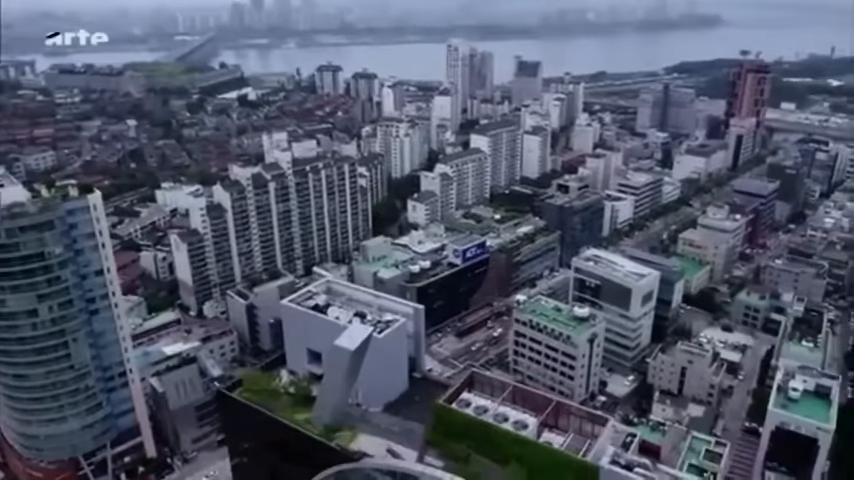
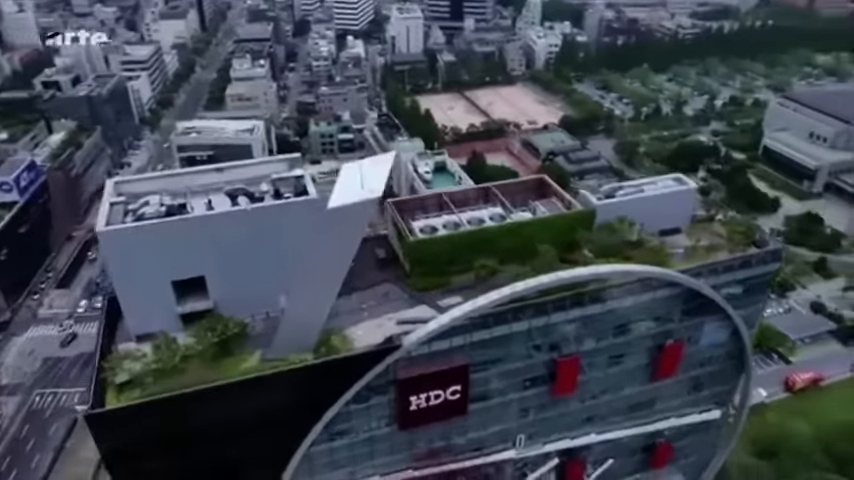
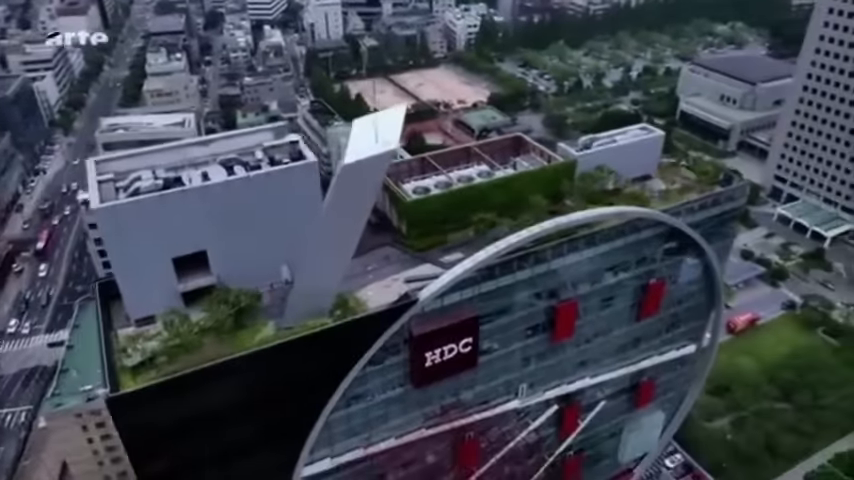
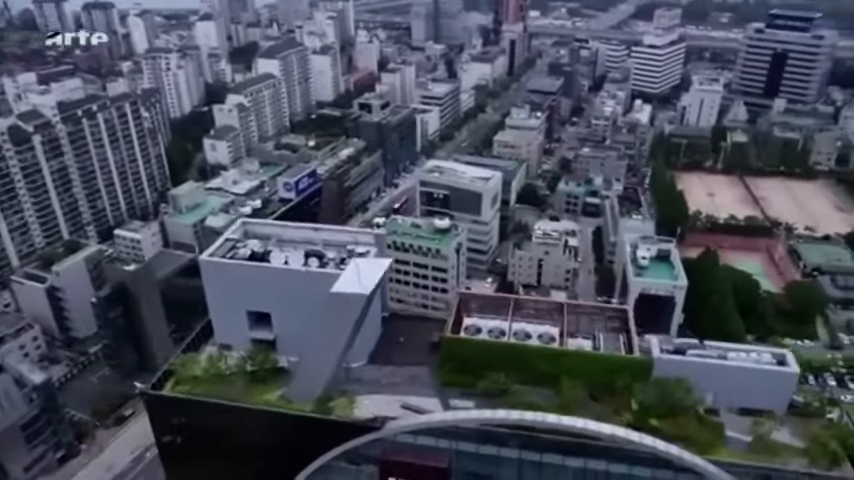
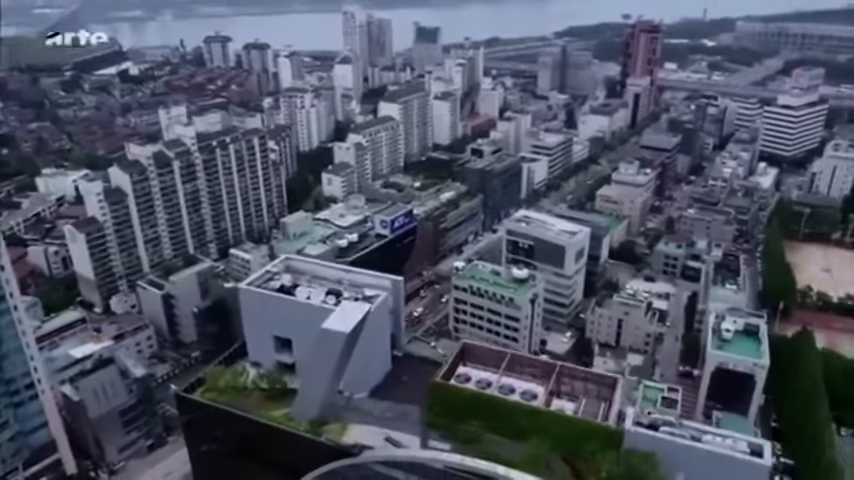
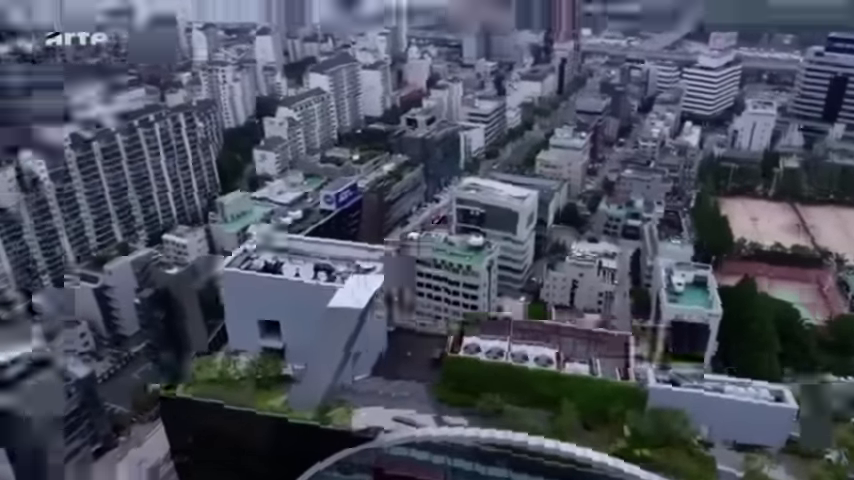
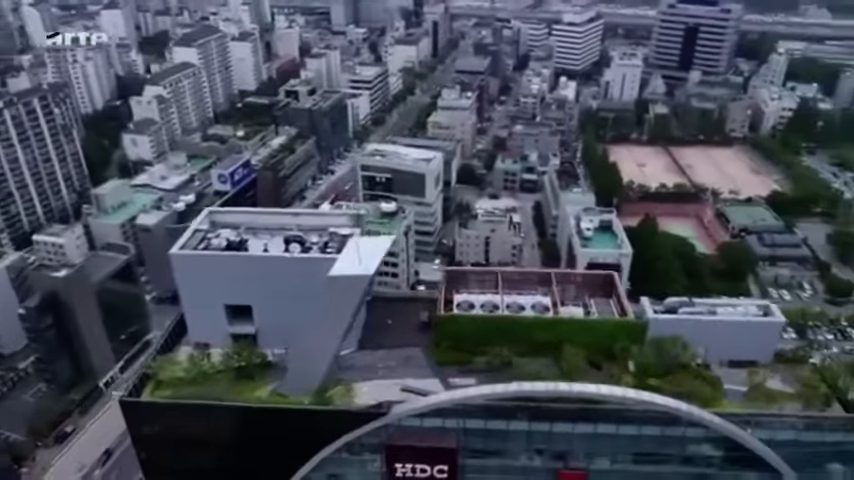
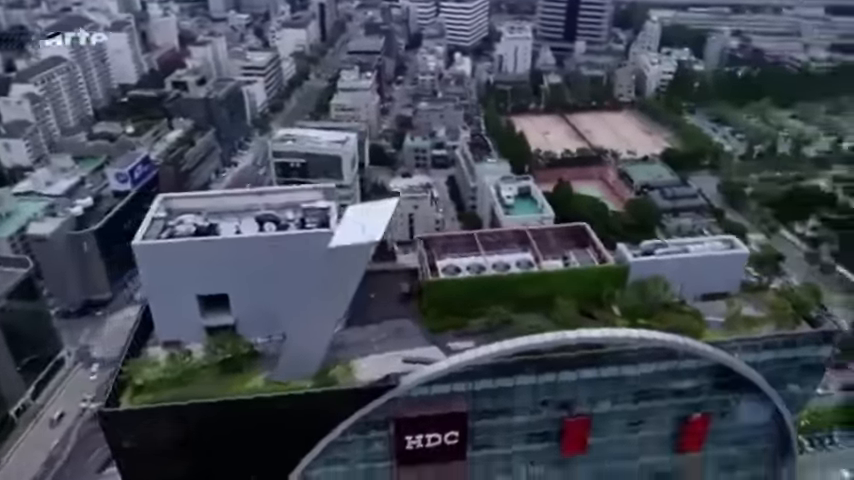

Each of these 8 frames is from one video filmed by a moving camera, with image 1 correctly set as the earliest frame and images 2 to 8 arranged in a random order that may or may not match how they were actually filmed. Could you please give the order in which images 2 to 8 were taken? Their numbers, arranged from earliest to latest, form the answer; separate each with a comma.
5, 4, 6, 7, 8, 2, 3
